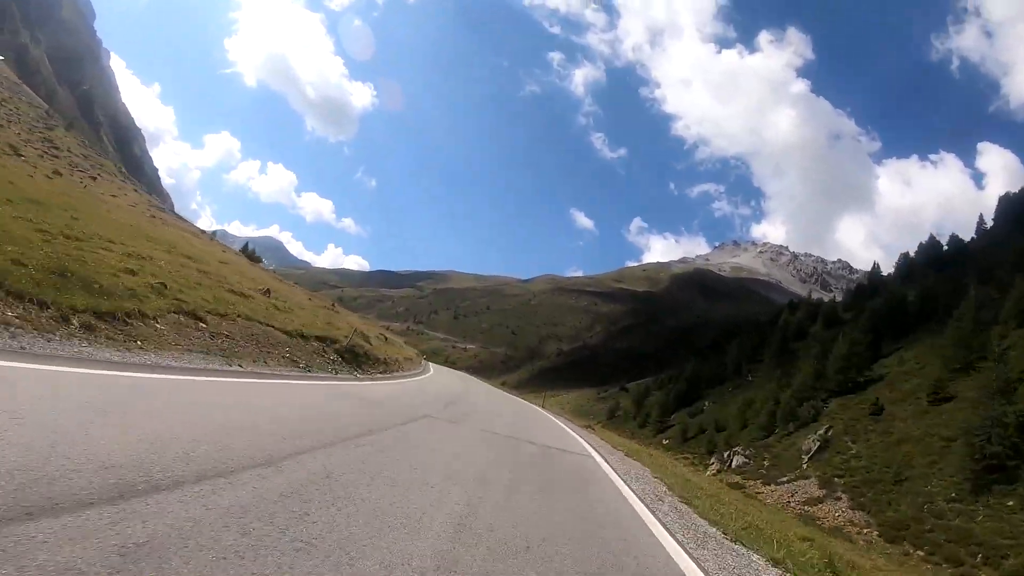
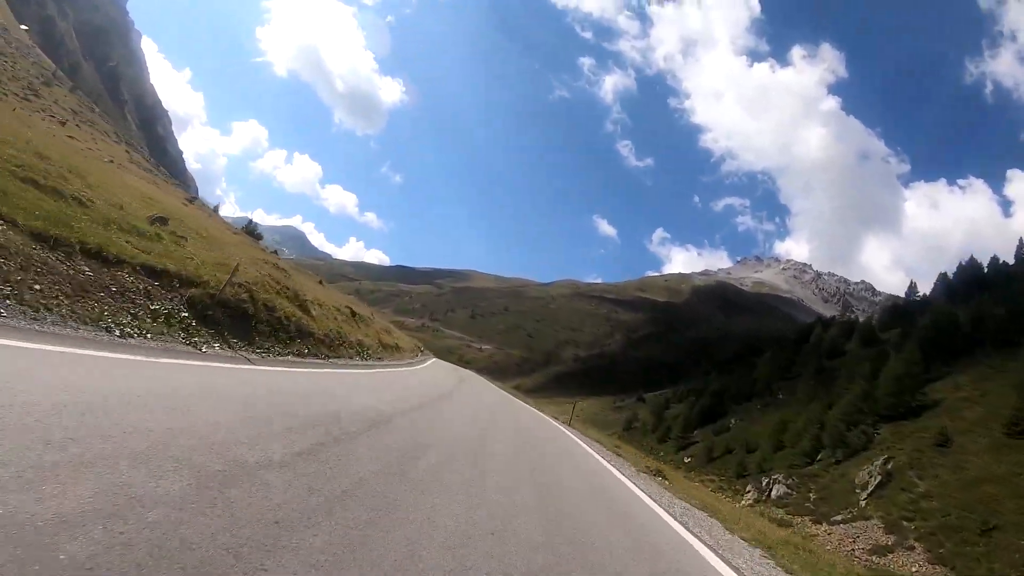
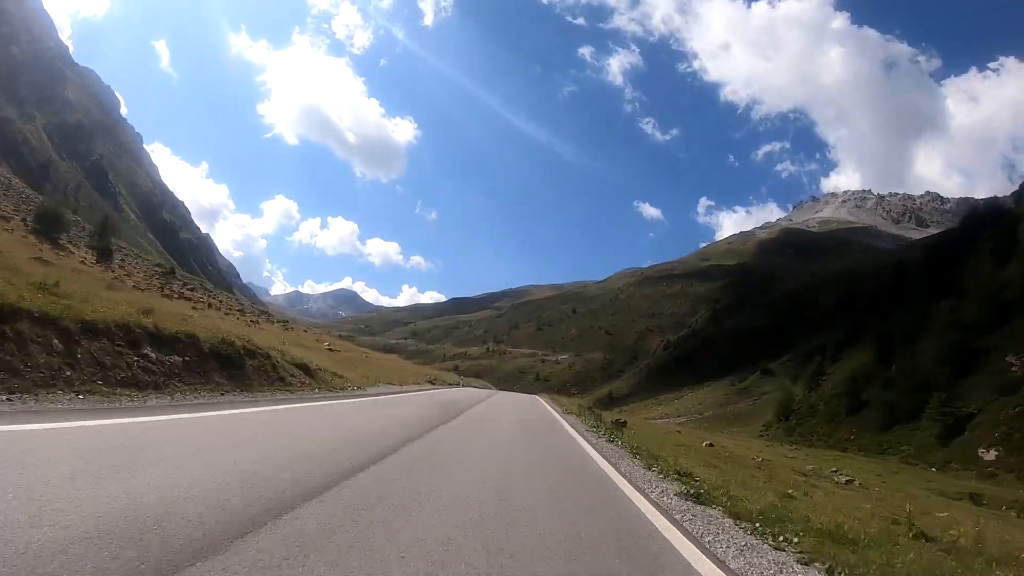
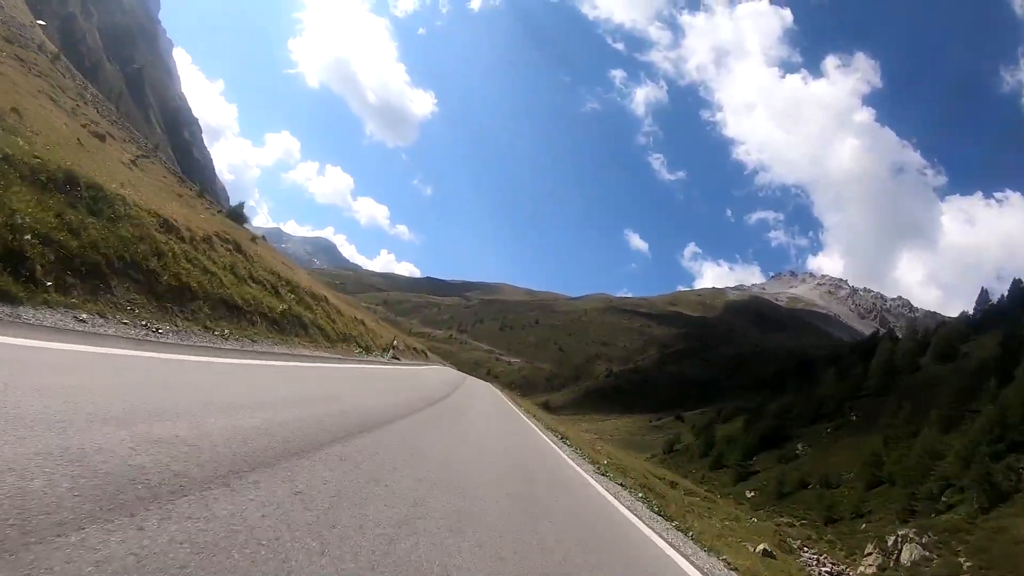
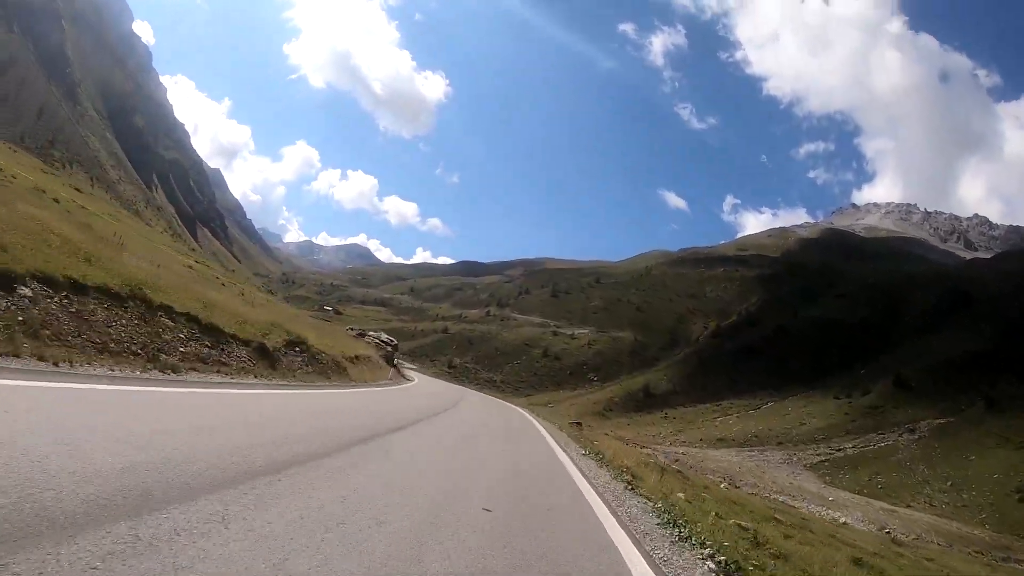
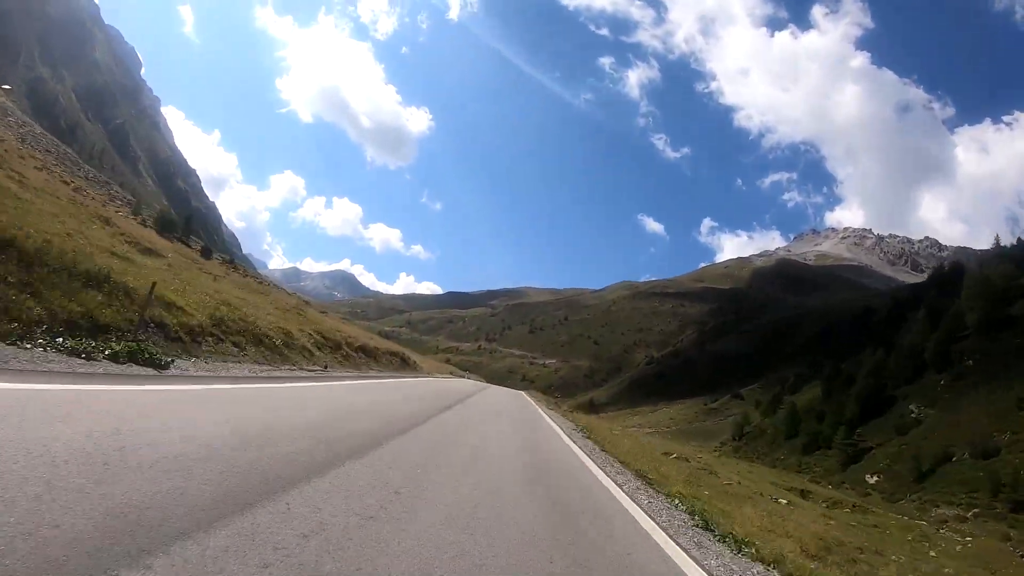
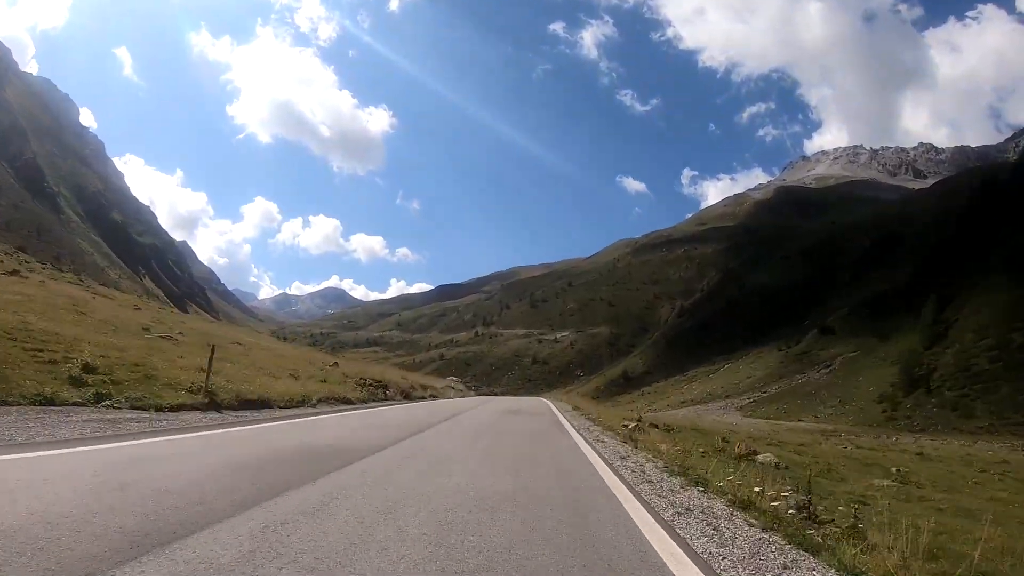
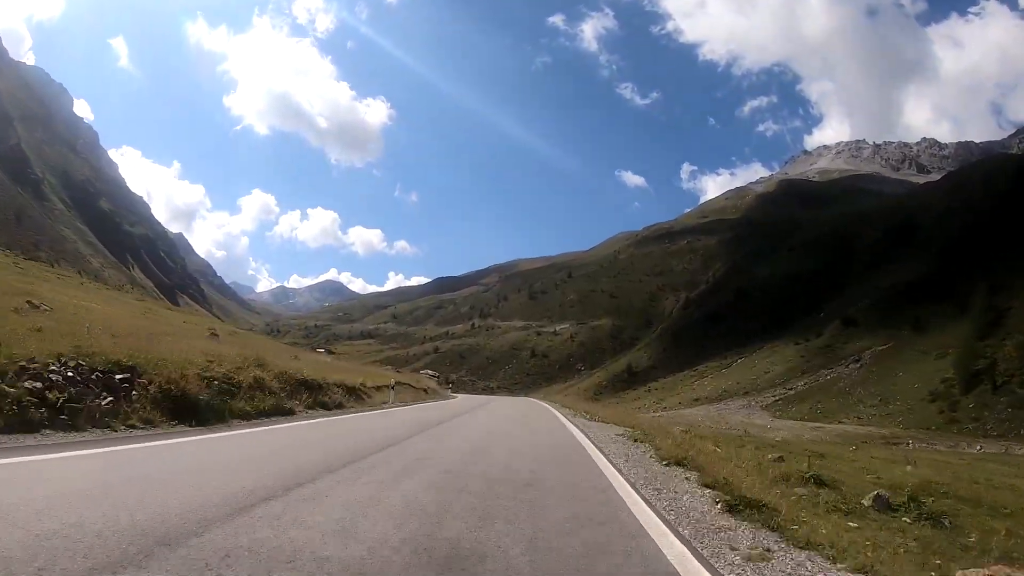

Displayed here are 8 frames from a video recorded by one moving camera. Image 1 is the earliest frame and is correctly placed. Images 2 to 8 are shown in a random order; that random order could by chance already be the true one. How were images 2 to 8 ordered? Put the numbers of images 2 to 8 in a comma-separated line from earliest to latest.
2, 4, 6, 3, 7, 8, 5
